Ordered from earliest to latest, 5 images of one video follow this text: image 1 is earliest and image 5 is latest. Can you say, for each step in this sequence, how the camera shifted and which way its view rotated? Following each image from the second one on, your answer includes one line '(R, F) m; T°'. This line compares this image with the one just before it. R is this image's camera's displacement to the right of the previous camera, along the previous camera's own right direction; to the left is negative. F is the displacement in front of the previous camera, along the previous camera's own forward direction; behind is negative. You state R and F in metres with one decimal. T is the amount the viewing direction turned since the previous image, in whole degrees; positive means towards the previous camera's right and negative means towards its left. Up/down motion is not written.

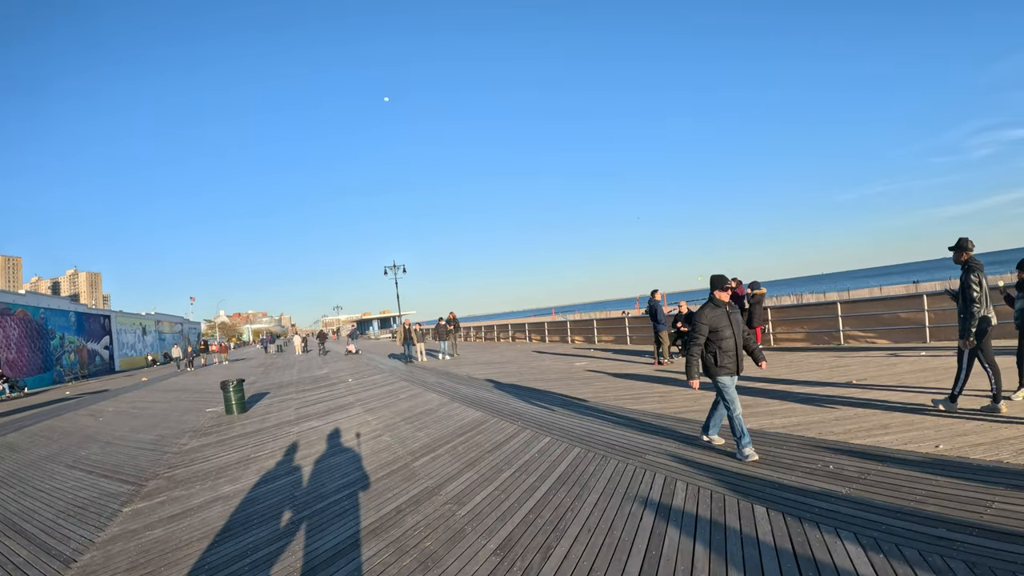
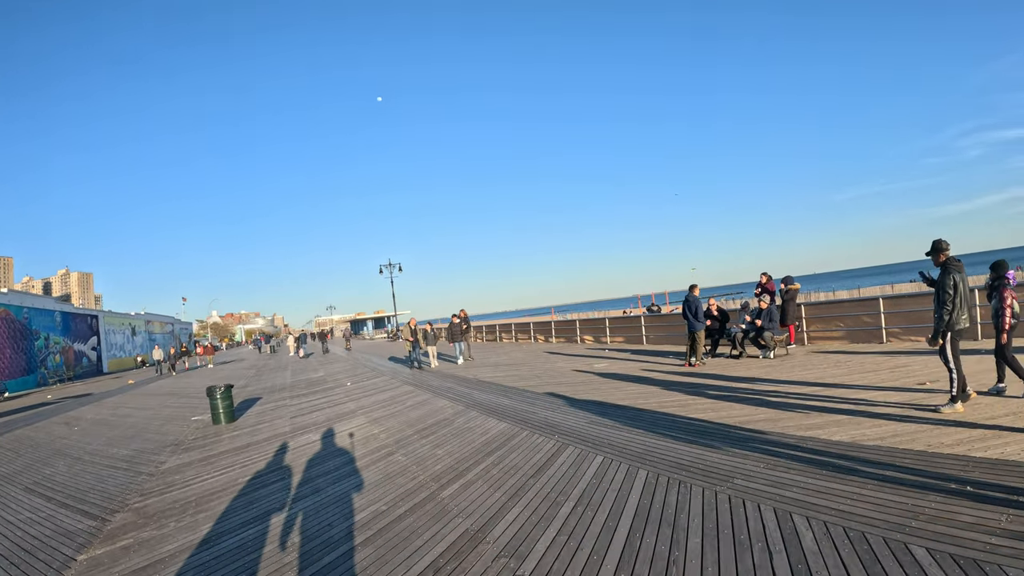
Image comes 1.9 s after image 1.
(-0.5, +1.1) m; +1°
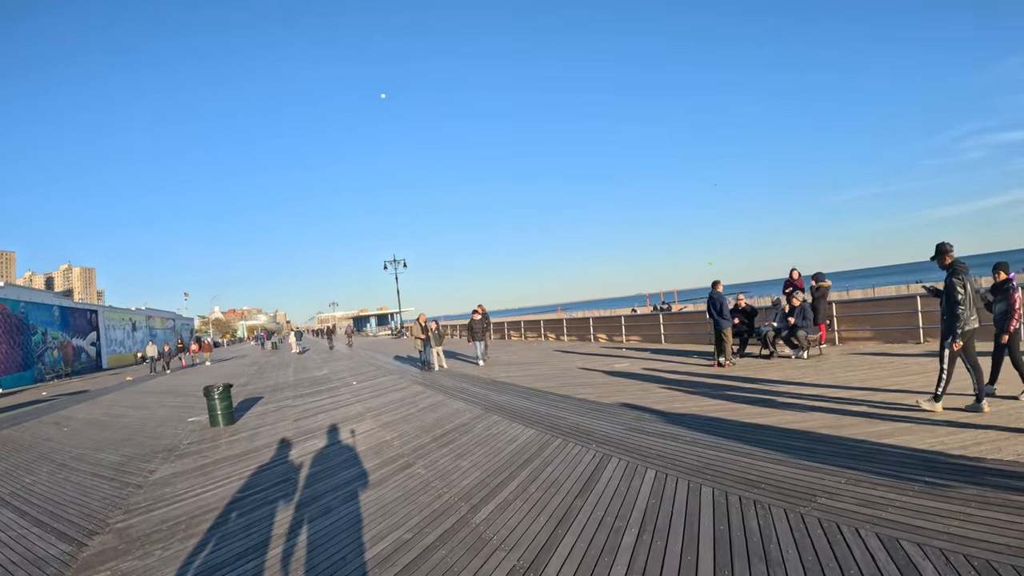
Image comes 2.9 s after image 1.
(-0.3, +0.7) m; 0°
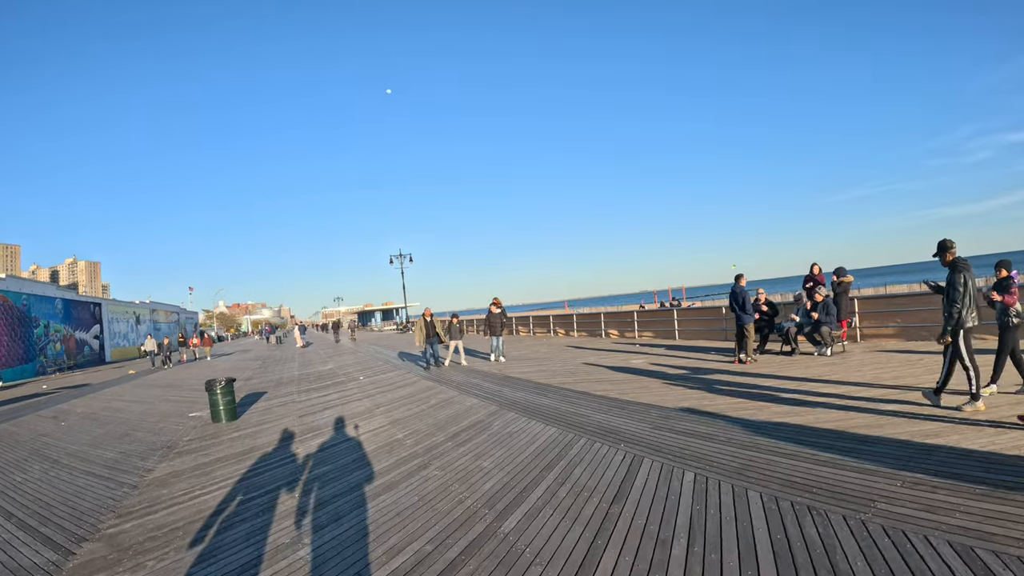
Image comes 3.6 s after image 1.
(-0.2, +0.4) m; 0°
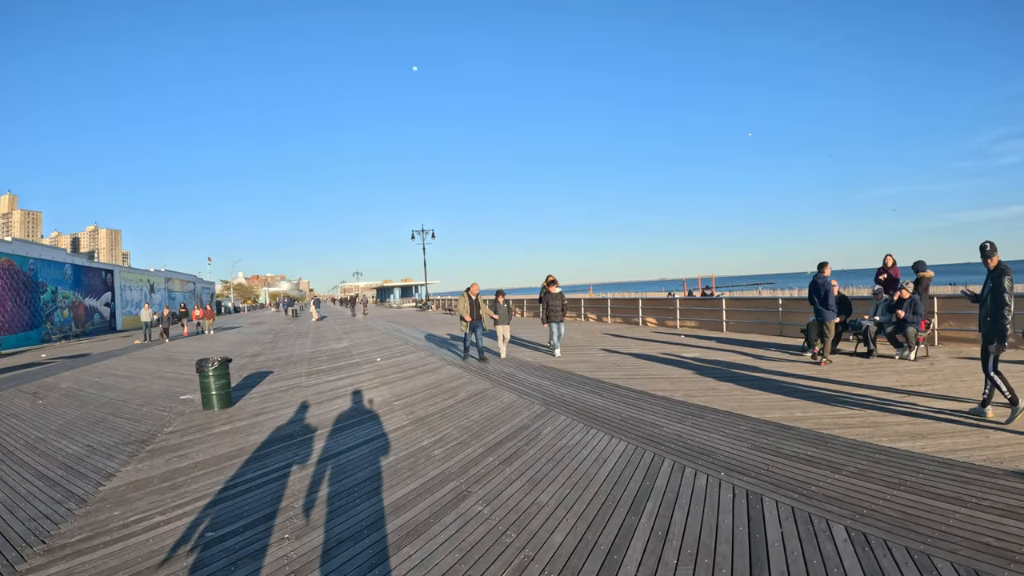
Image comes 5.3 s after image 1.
(-0.5, +1.4) m; -1°
